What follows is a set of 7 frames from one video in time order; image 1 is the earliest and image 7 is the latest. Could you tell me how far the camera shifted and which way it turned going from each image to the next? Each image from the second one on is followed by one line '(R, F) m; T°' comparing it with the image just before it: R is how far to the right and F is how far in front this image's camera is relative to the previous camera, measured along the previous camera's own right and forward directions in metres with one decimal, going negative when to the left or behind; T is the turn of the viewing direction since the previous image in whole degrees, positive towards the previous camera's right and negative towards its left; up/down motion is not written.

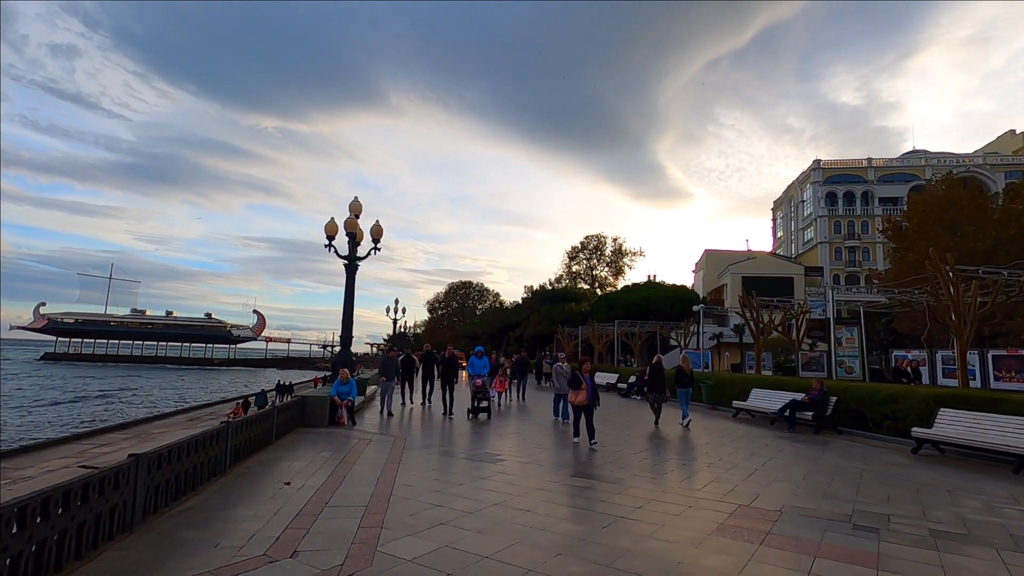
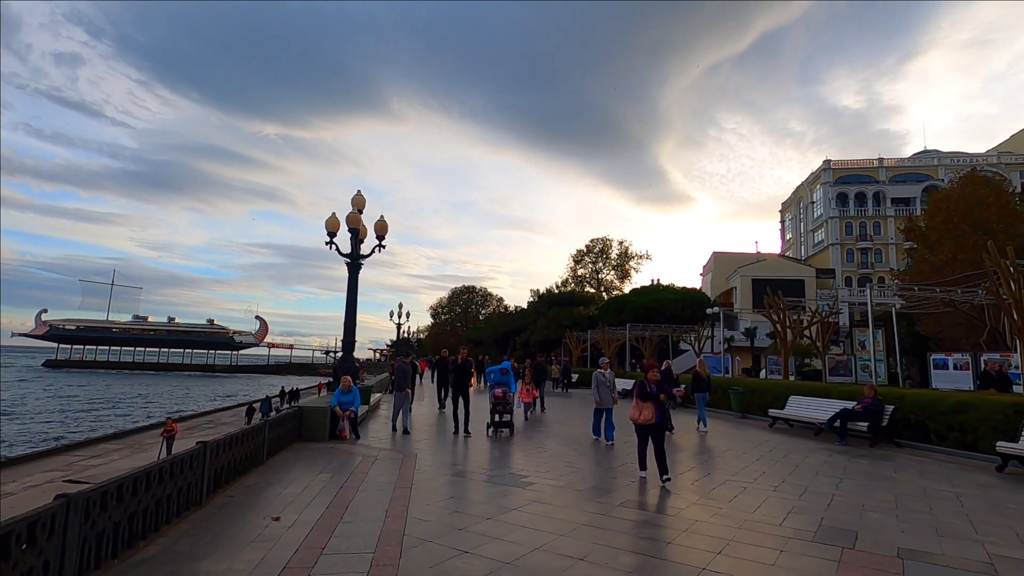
(-0.4, +1.2) m; 0°
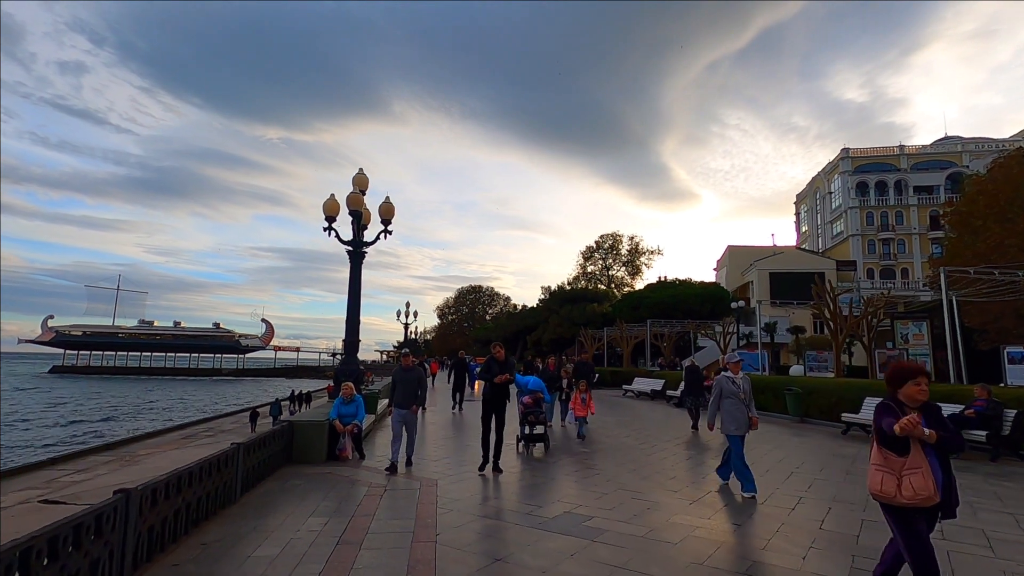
(-0.5, +1.9) m; -1°
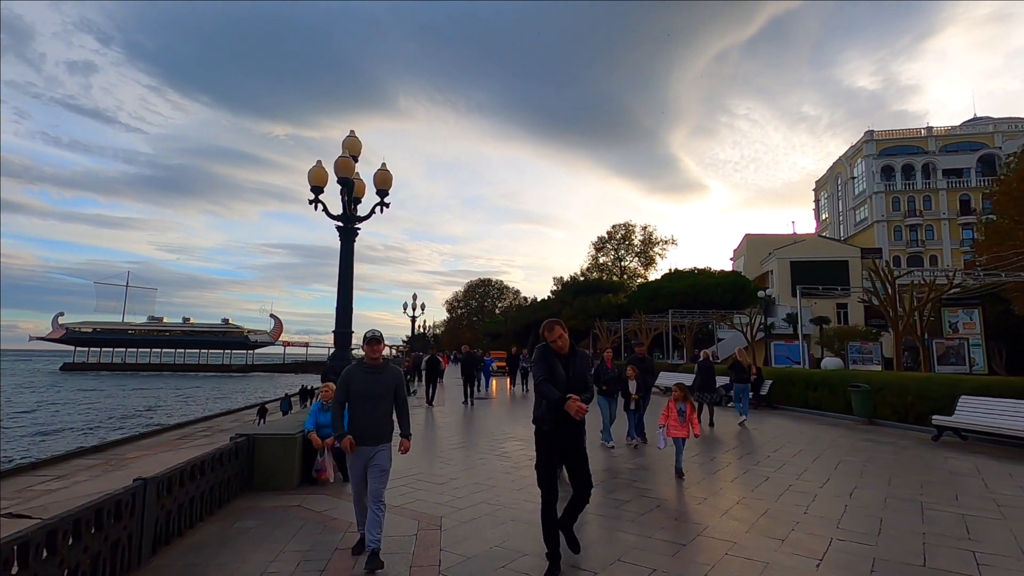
(-0.2, +2.0) m; -1°
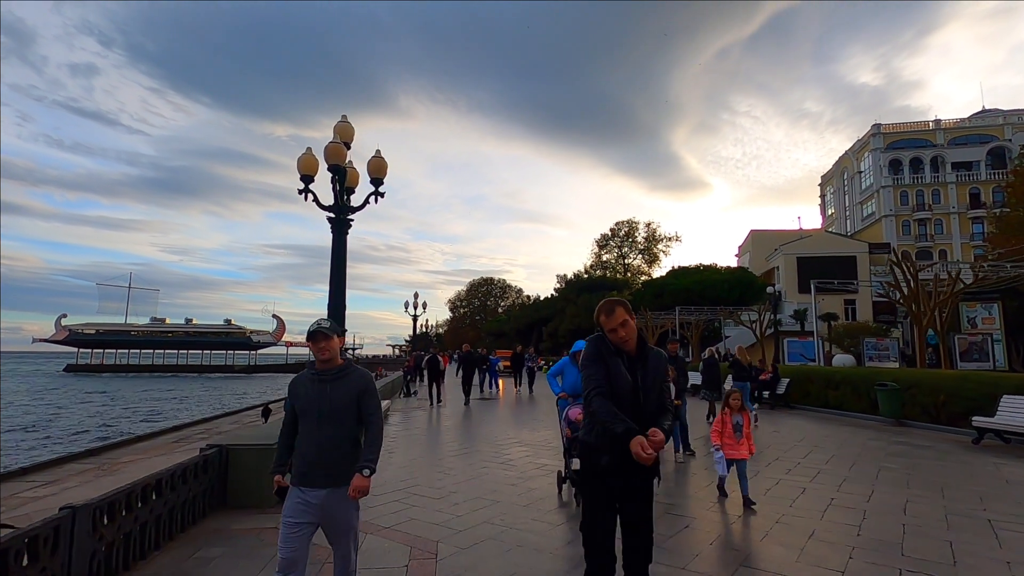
(0.0, +0.7) m; 0°
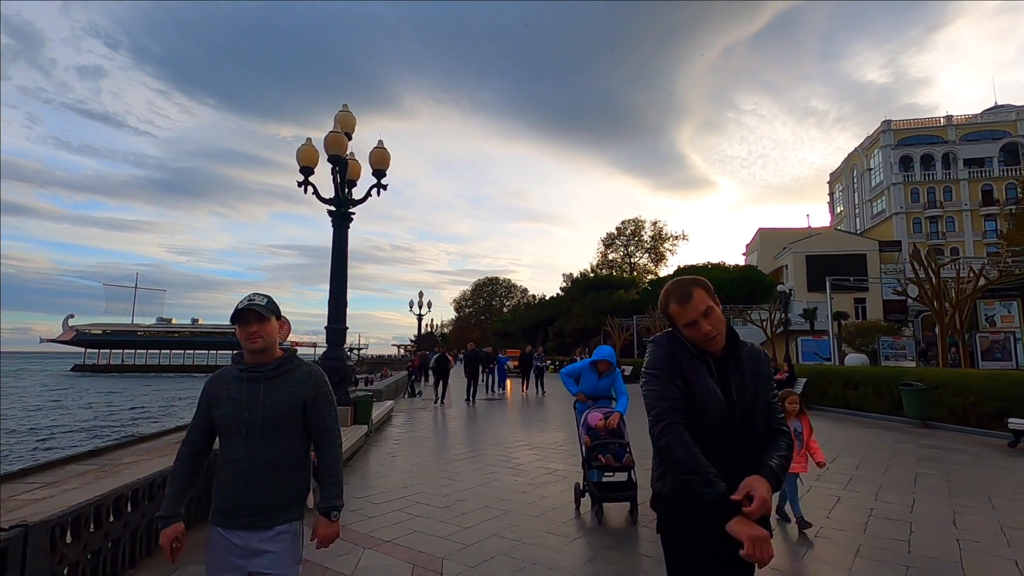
(-0.1, +0.4) m; -1°
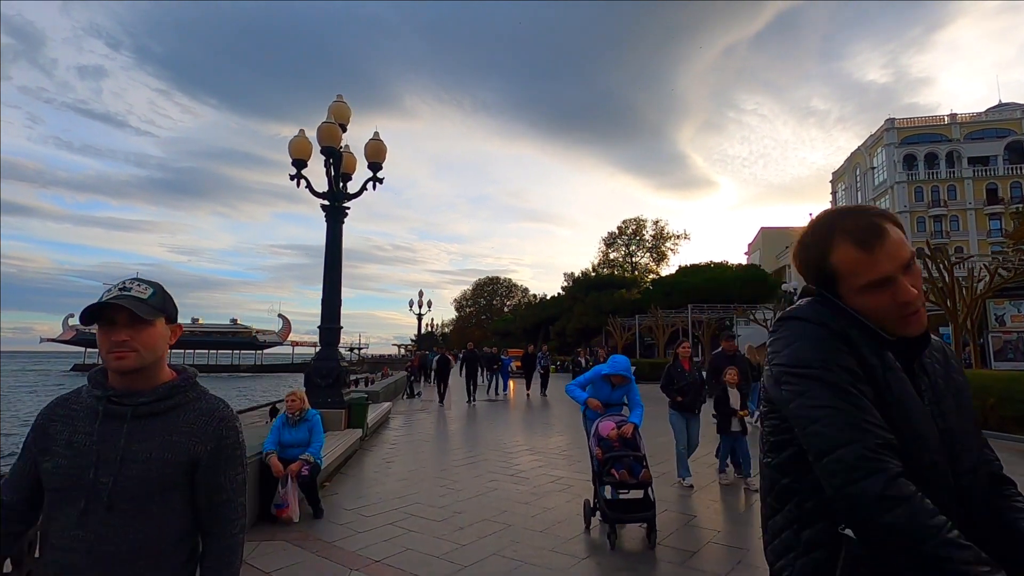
(0.0, +0.4) m; 0°
